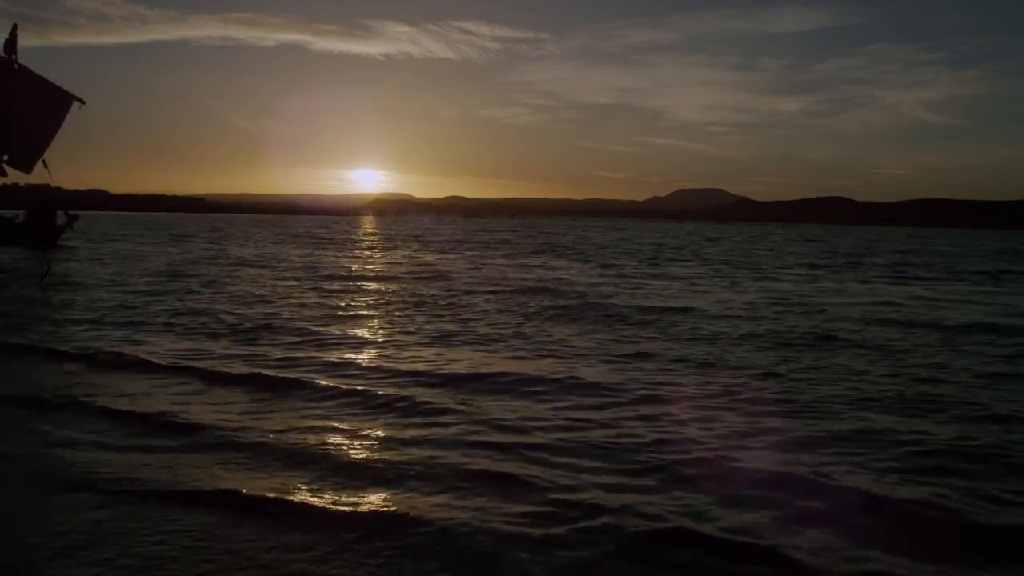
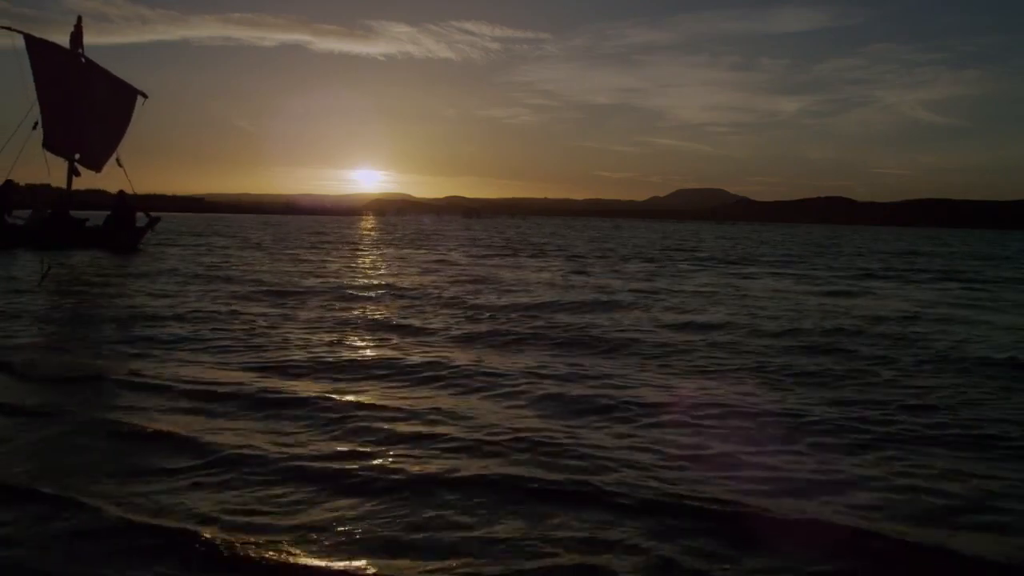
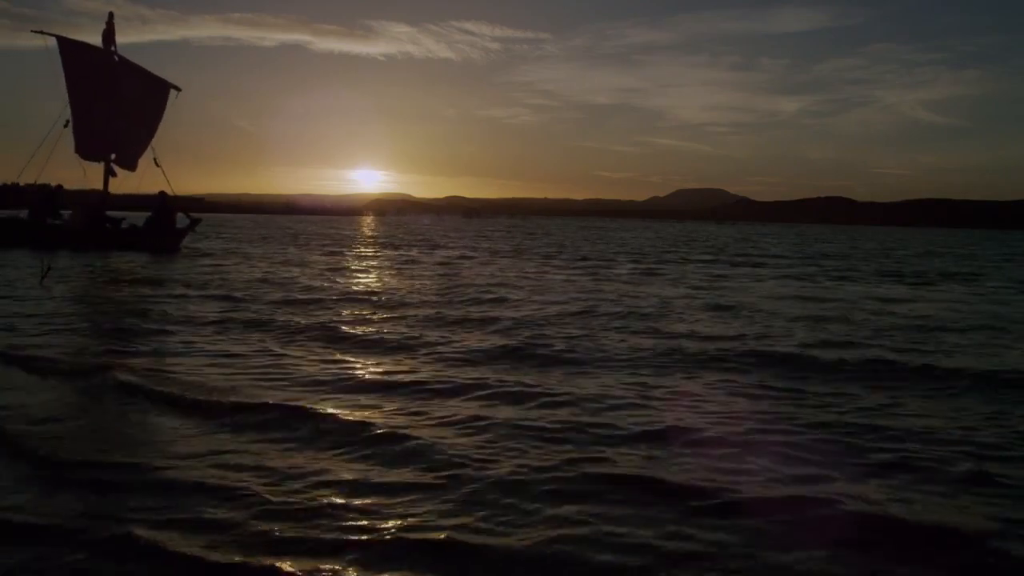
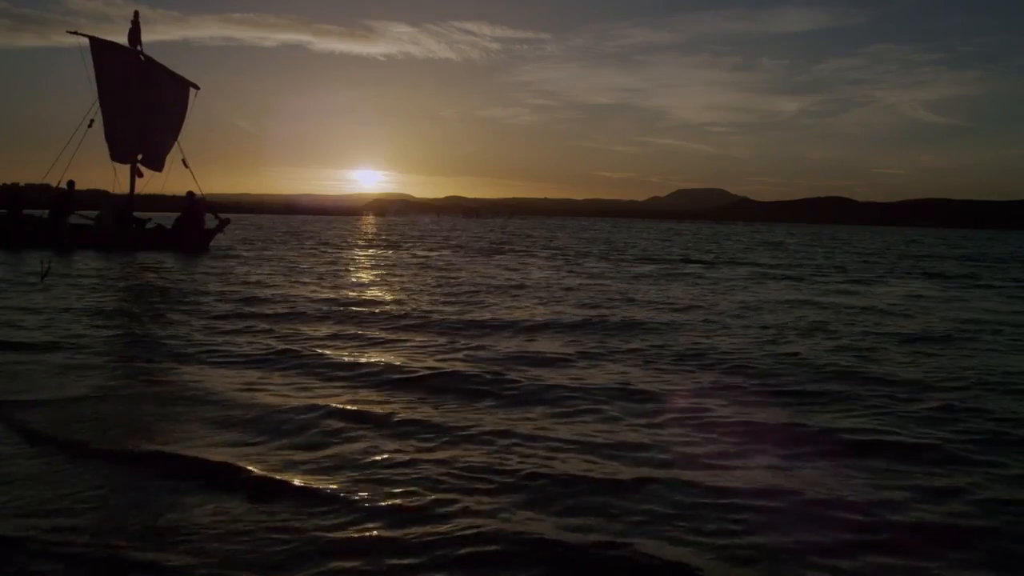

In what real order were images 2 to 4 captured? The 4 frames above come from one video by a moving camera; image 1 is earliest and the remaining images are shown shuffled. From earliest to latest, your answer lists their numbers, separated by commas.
2, 3, 4
